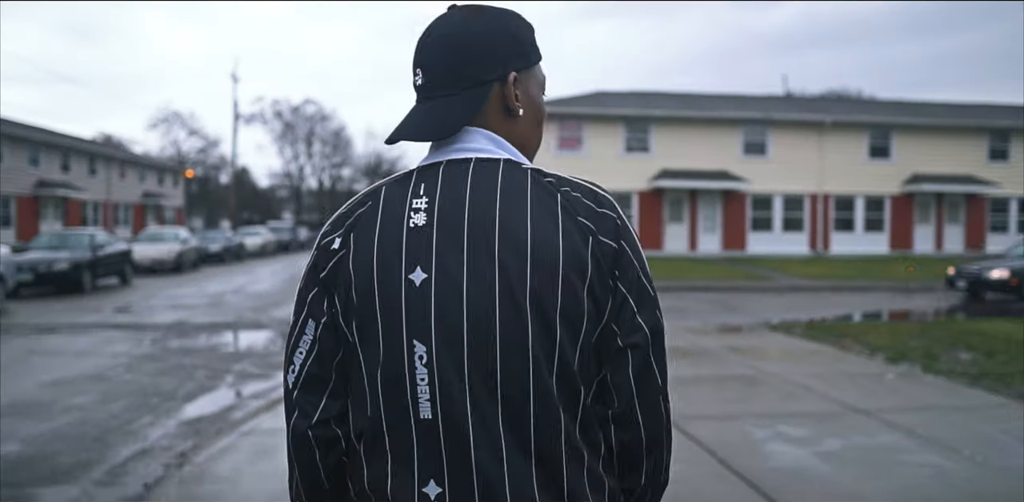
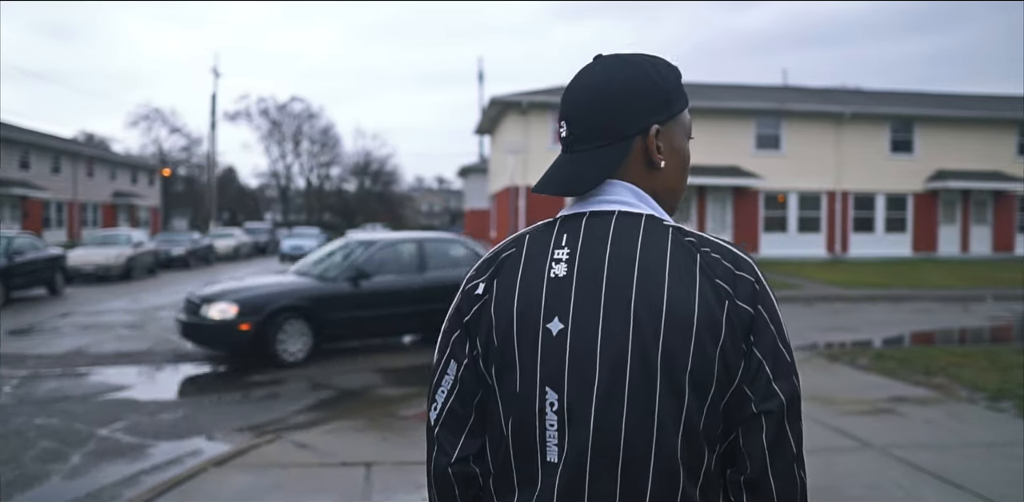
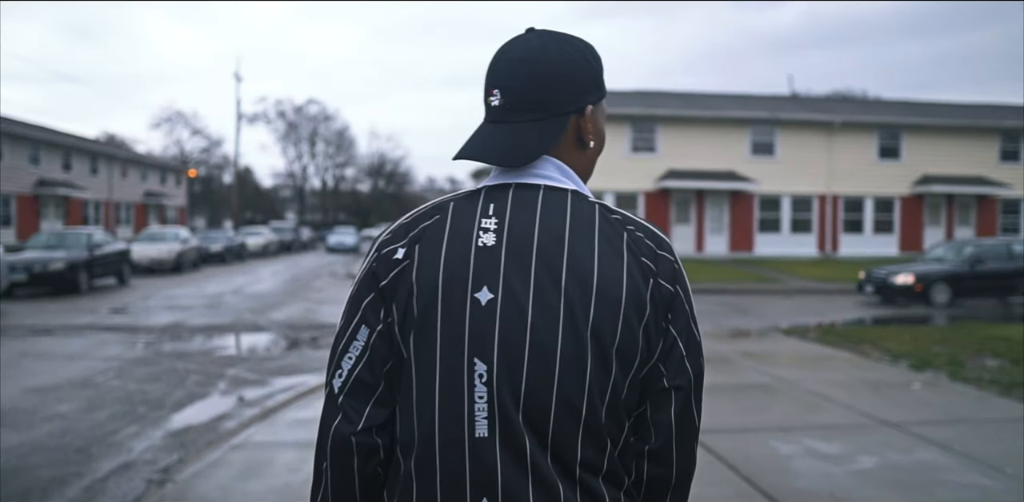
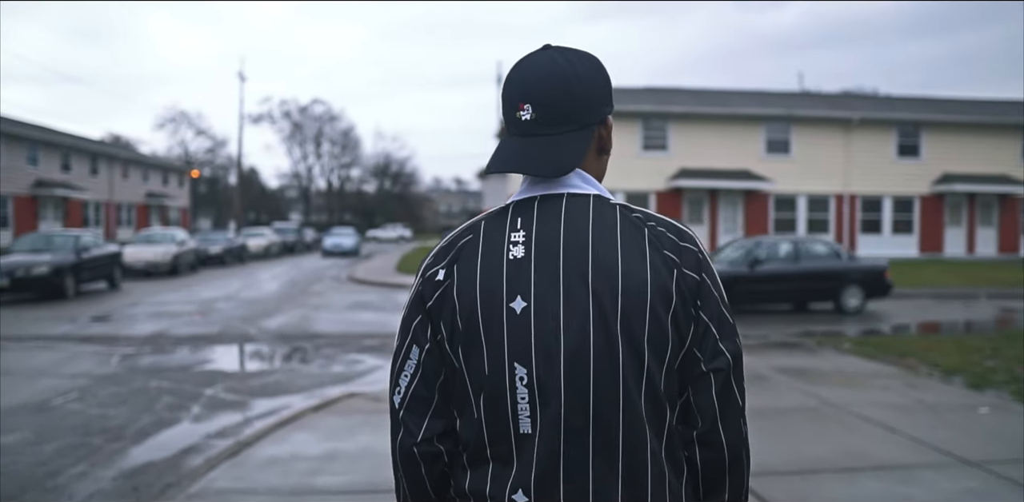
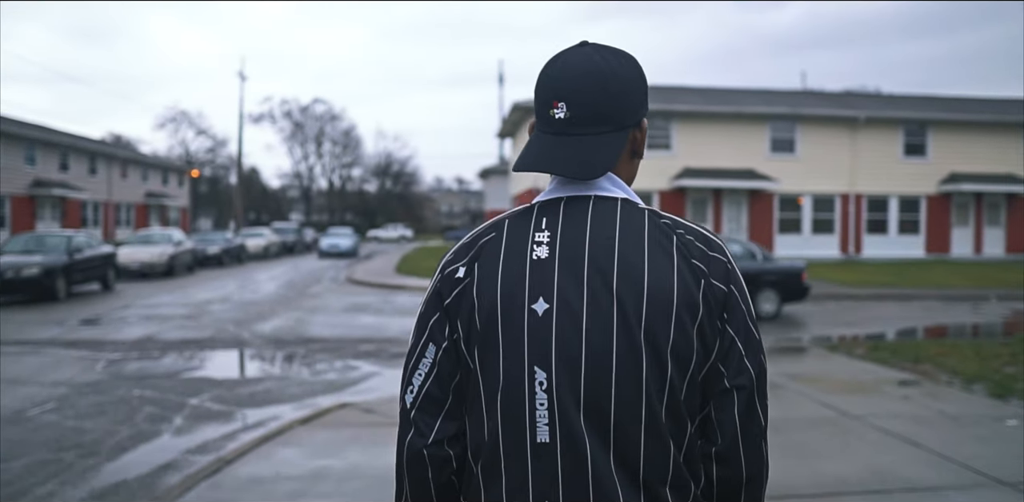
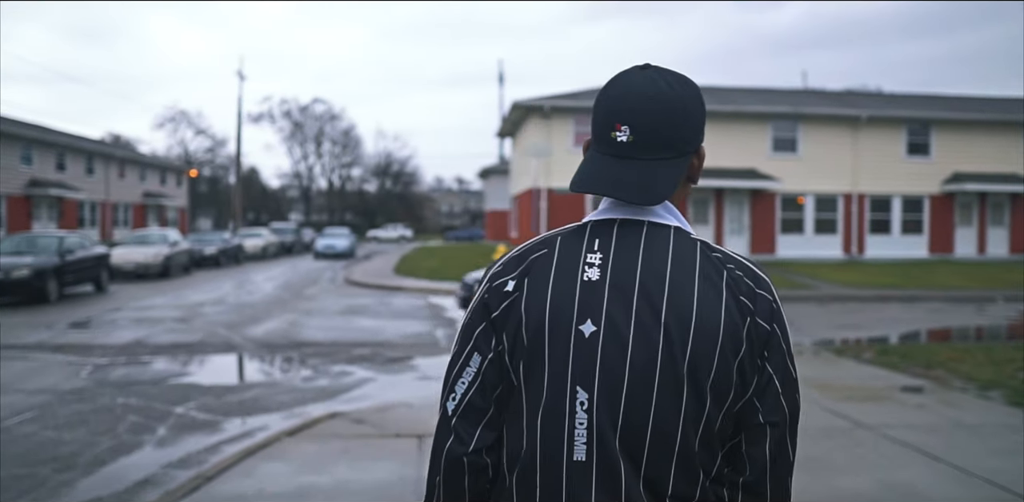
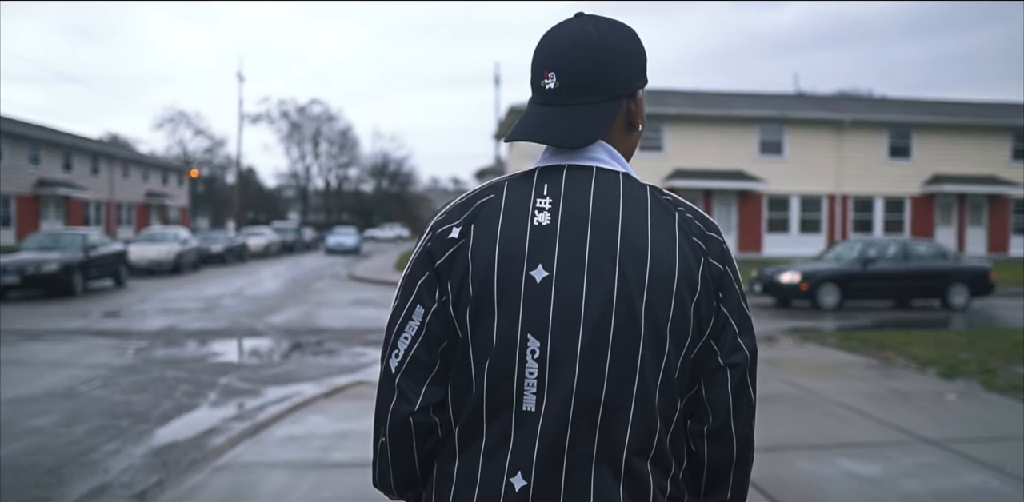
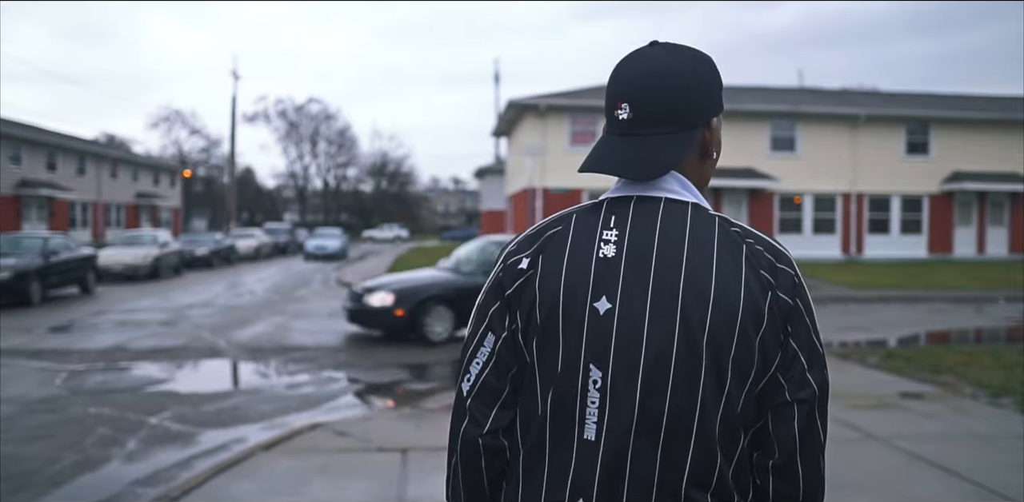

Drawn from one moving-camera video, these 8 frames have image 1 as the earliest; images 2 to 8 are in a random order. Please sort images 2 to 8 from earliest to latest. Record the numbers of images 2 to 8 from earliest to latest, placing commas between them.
3, 7, 4, 5, 6, 8, 2
